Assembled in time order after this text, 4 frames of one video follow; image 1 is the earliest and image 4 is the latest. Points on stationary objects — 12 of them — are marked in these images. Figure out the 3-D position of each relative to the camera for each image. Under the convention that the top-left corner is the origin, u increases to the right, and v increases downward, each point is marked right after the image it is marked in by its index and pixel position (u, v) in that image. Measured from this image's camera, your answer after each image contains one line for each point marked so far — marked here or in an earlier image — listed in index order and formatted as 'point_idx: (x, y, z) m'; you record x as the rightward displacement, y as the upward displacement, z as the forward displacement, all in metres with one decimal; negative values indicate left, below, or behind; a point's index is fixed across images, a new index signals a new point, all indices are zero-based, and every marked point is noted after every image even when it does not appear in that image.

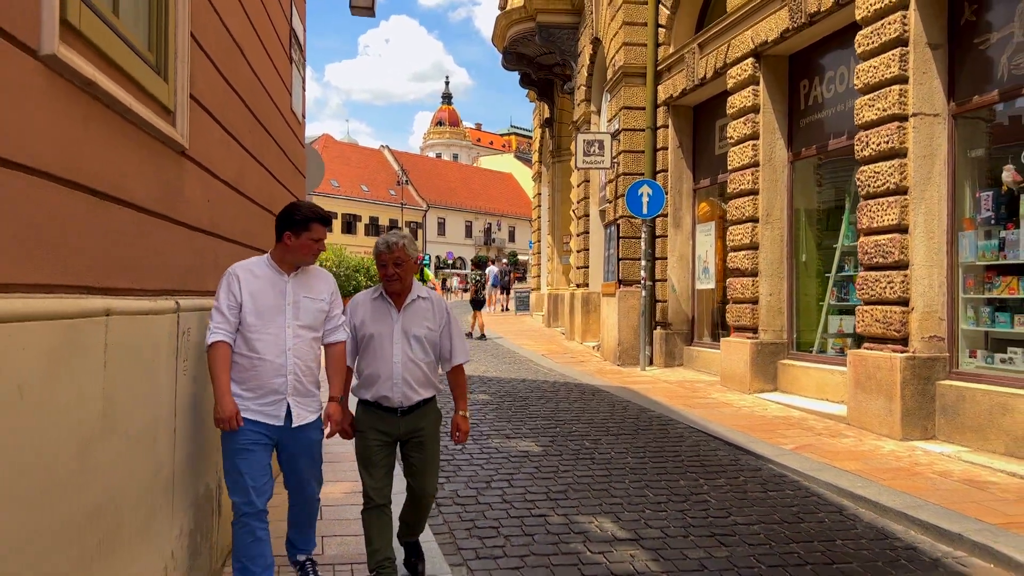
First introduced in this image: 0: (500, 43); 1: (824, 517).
0: (-0.3, +5.4, +17.8) m
1: (+2.0, -1.5, +5.2) m
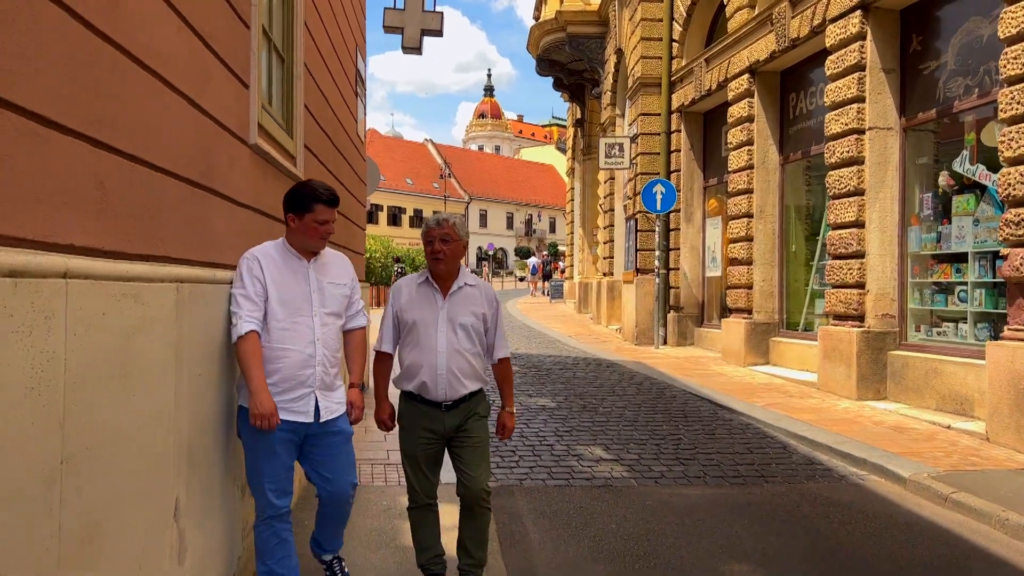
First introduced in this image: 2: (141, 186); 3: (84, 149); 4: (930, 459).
0: (+0.5, +5.7, +19.4) m
1: (+2.2, -1.4, +6.8) m
2: (-1.1, +0.3, +2.4) m
3: (-1.1, +0.3, +2.0) m
4: (+3.2, -1.3, +6.2) m
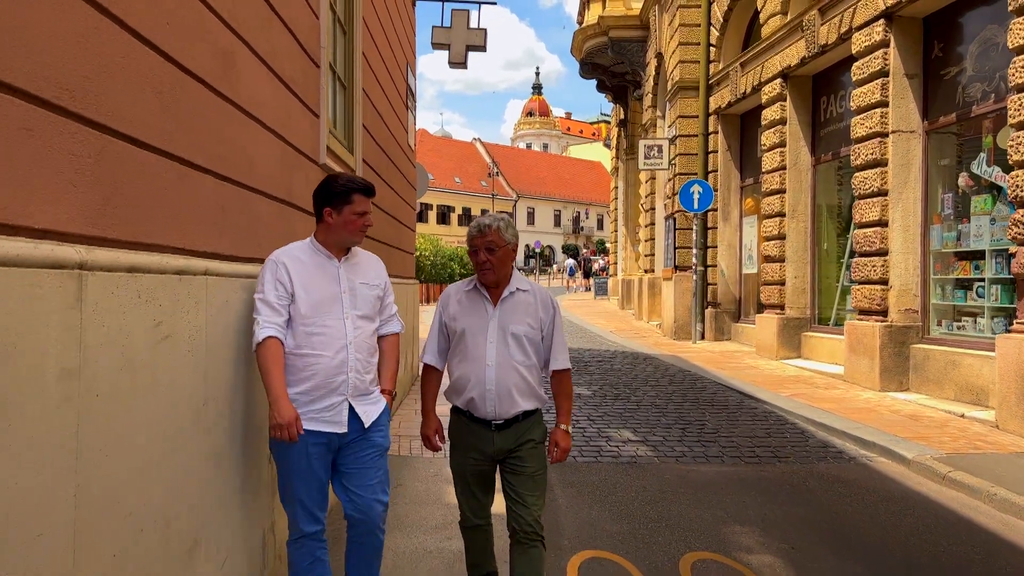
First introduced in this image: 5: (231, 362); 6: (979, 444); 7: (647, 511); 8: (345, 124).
0: (+1.6, +5.8, +19.9) m
1: (+2.5, -1.3, +7.3) m
2: (-1.0, +0.3, +3.1) m
3: (-1.0, +0.4, +2.7) m
4: (+3.5, -1.3, +6.6) m
5: (-1.0, -0.3, +2.8) m
6: (+3.9, -1.3, +6.6) m
7: (+0.8, -1.4, +5.1) m
8: (-1.1, +1.1, +5.4) m
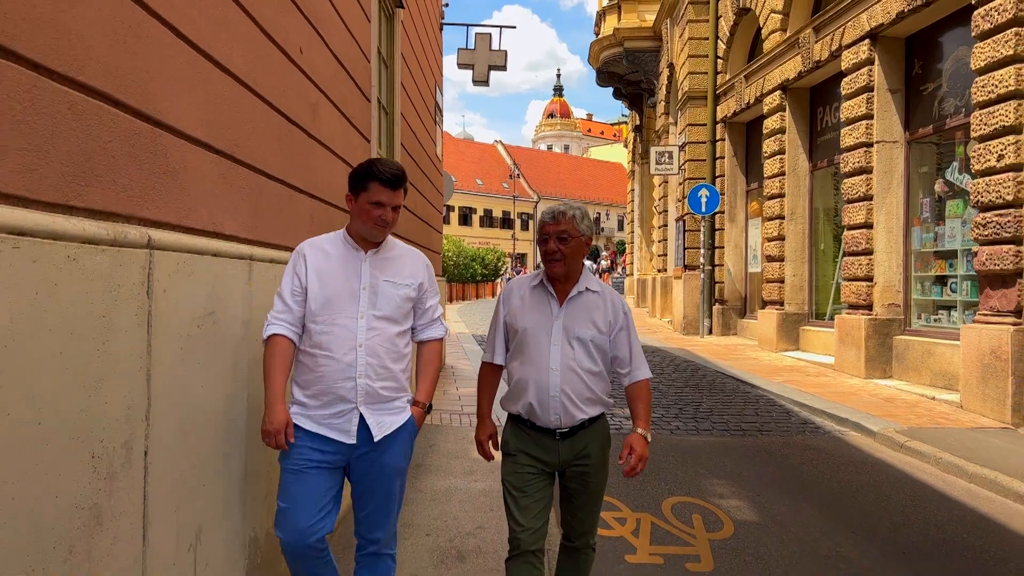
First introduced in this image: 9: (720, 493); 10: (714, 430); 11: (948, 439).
0: (+2.1, +5.8, +20.9) m
1: (+2.7, -1.3, +8.2) m
2: (-1.0, +0.4, +4.1) m
3: (-1.0, +0.4, +3.7) m
4: (+3.7, -1.2, +7.5) m
5: (-0.9, -0.2, +3.8) m
6: (+4.0, -1.2, +7.5) m
7: (+1.0, -1.4, +6.0) m
8: (-1.0, +1.1, +6.4) m
9: (+1.4, -1.4, +5.4) m
10: (+1.9, -1.3, +7.5) m
11: (+3.7, -1.3, +6.8) m
